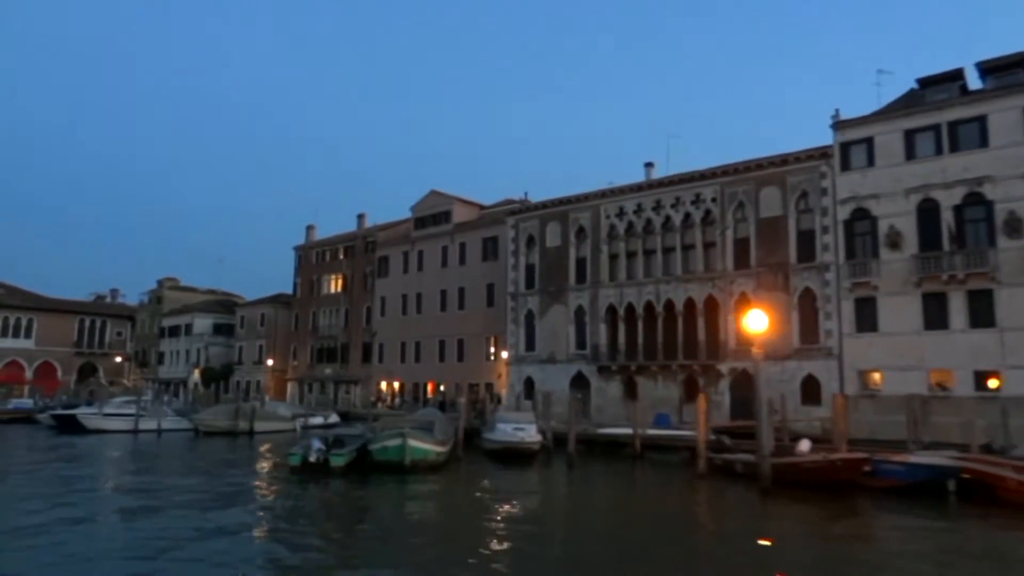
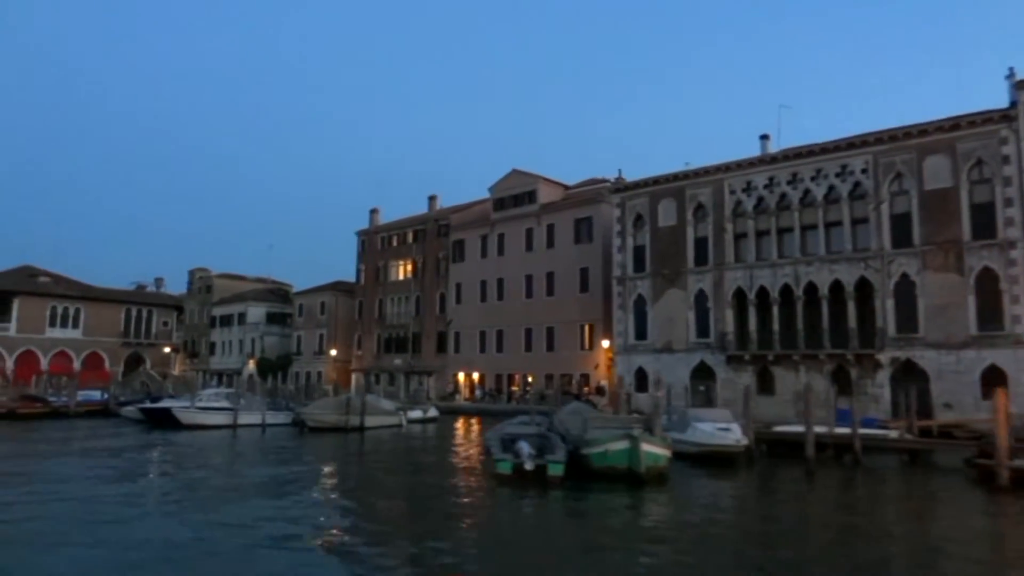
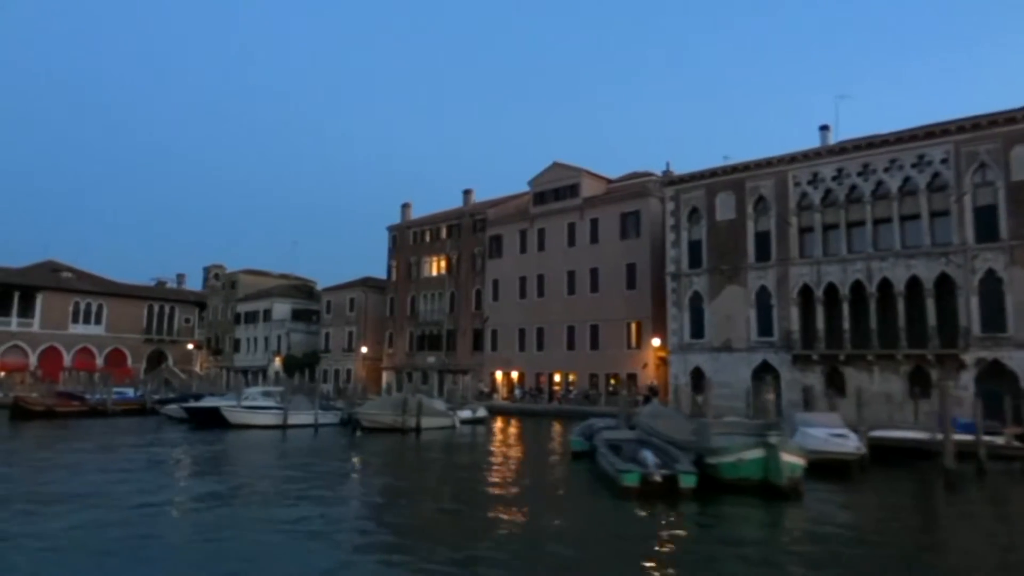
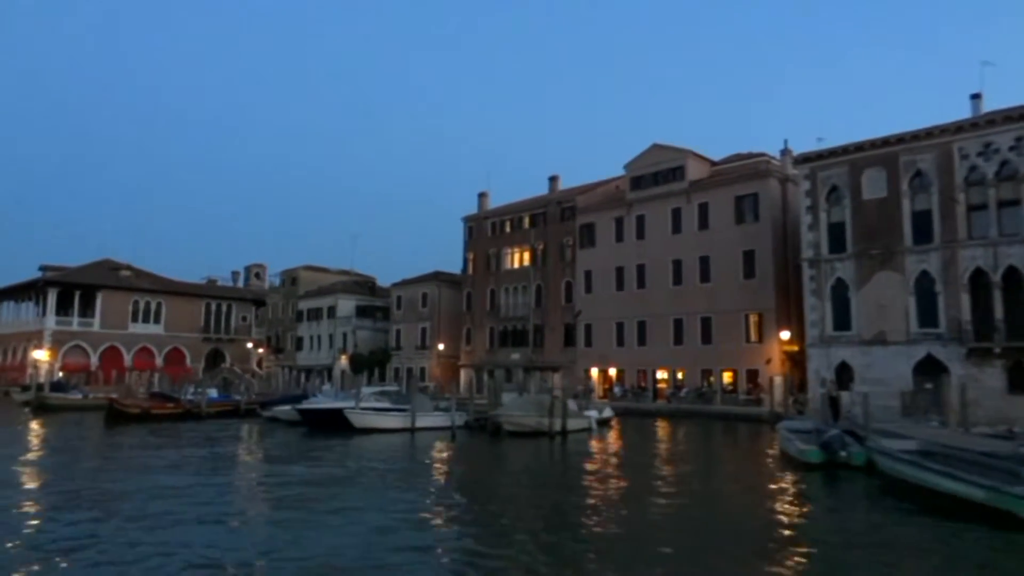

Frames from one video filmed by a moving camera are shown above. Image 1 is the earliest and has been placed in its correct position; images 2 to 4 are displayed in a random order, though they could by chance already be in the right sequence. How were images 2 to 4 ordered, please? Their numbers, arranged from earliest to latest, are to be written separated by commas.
2, 3, 4
